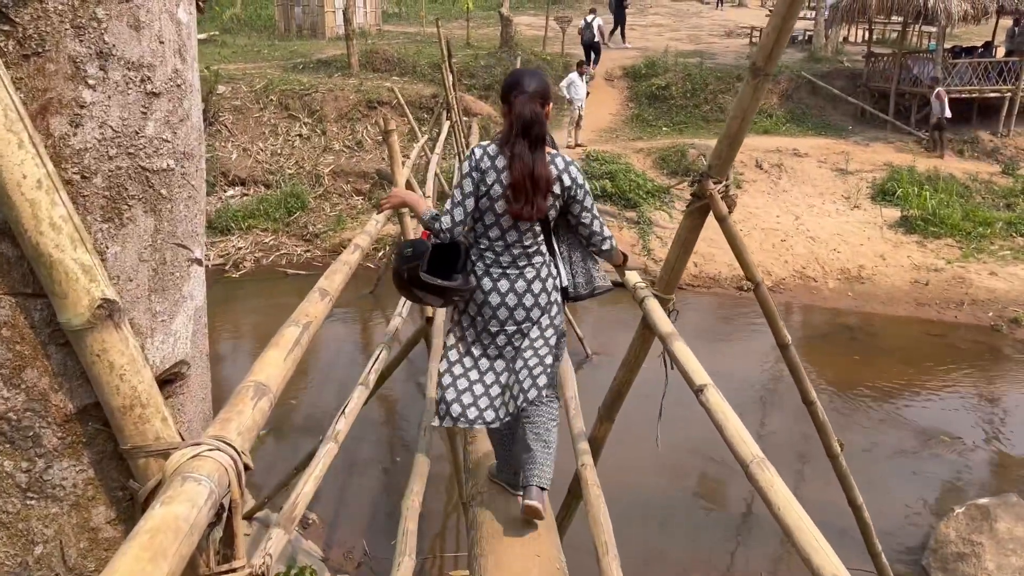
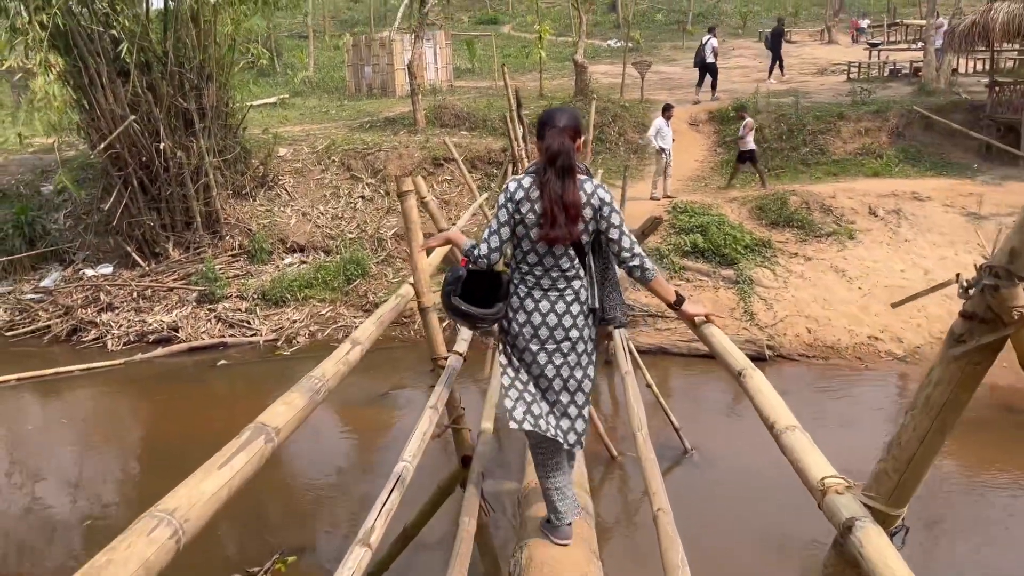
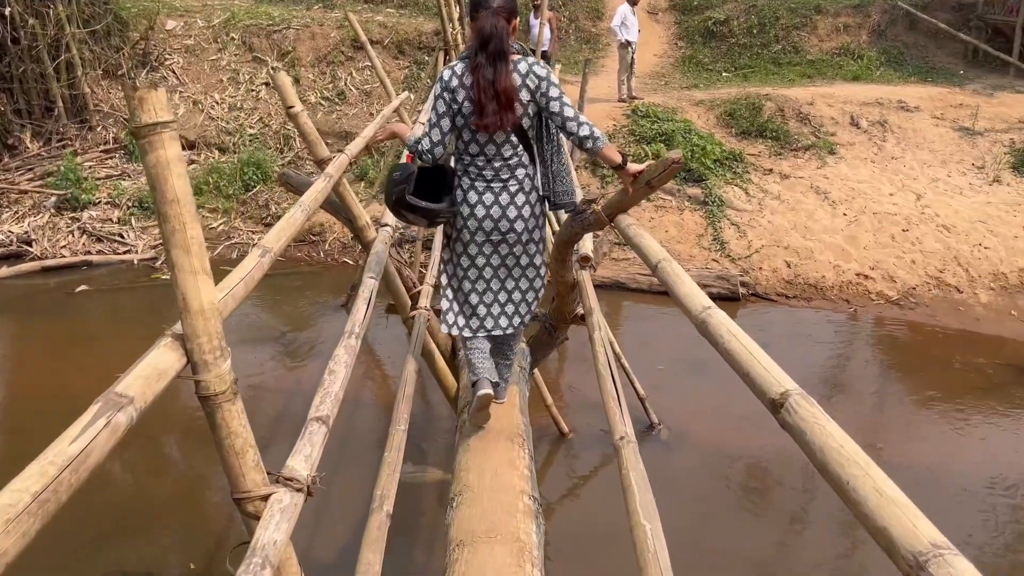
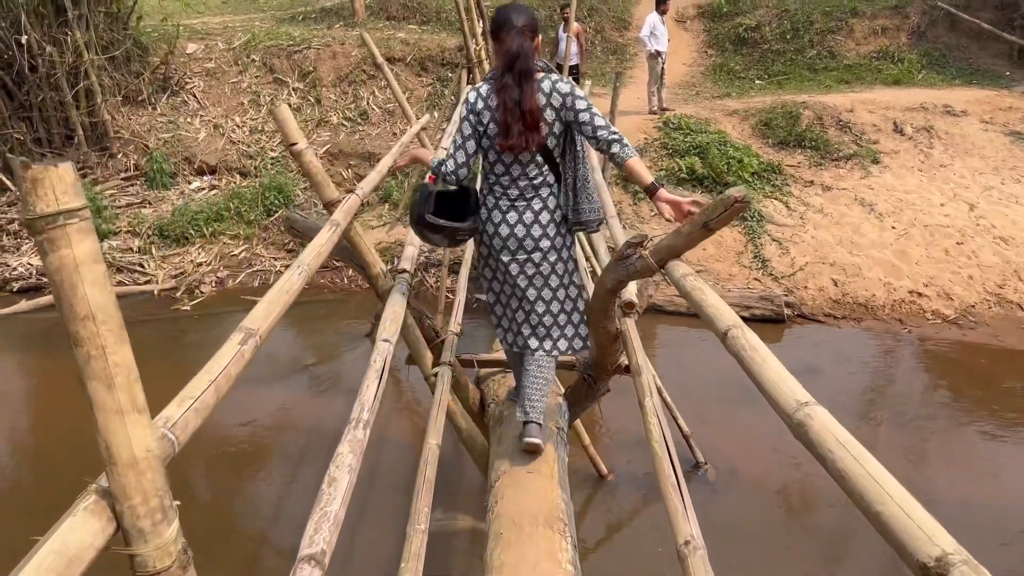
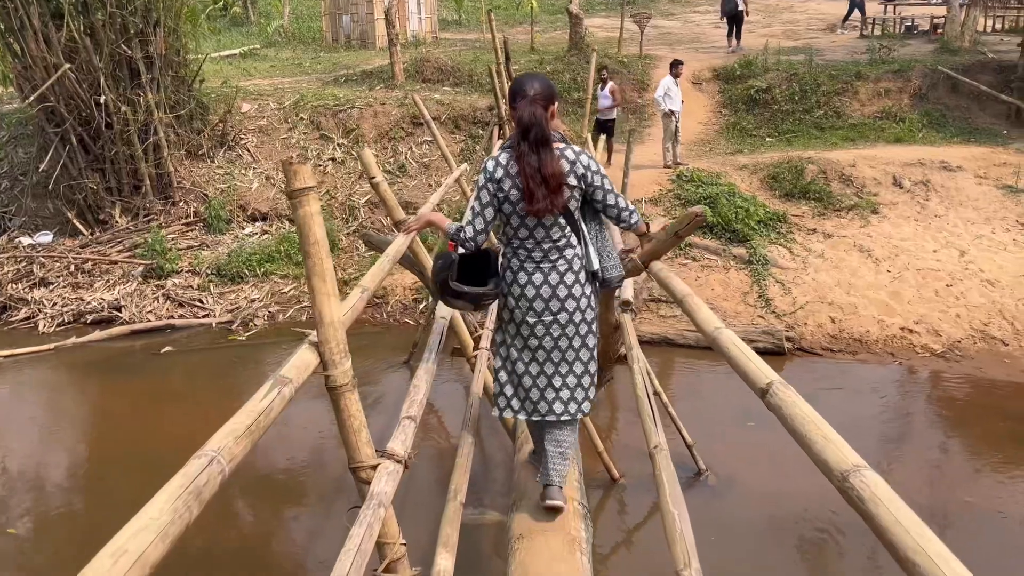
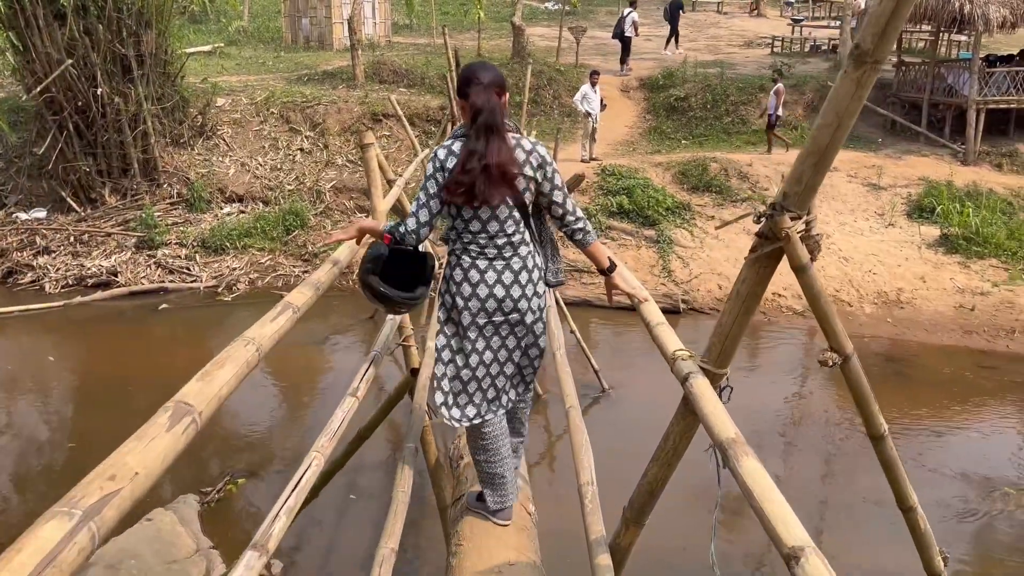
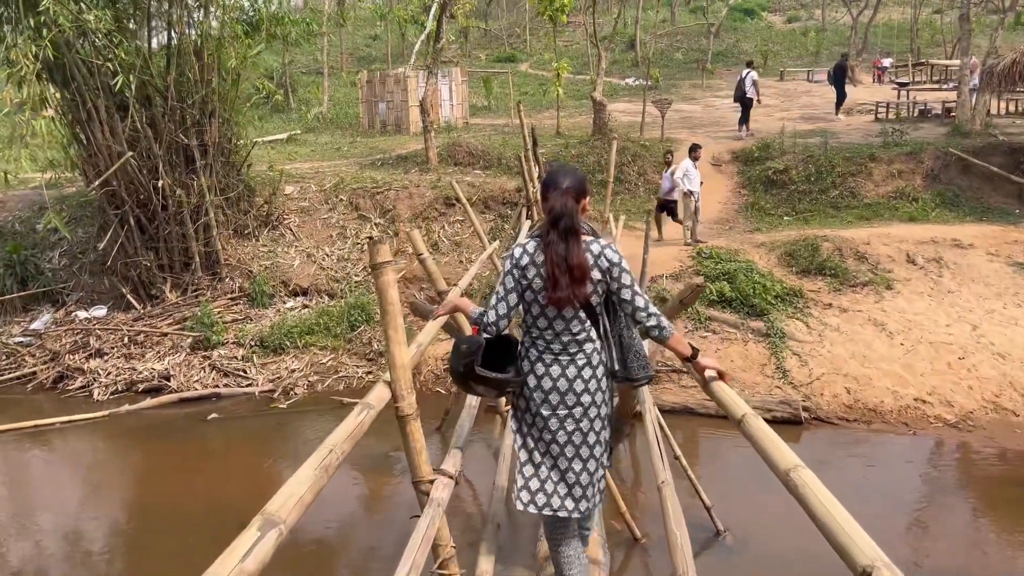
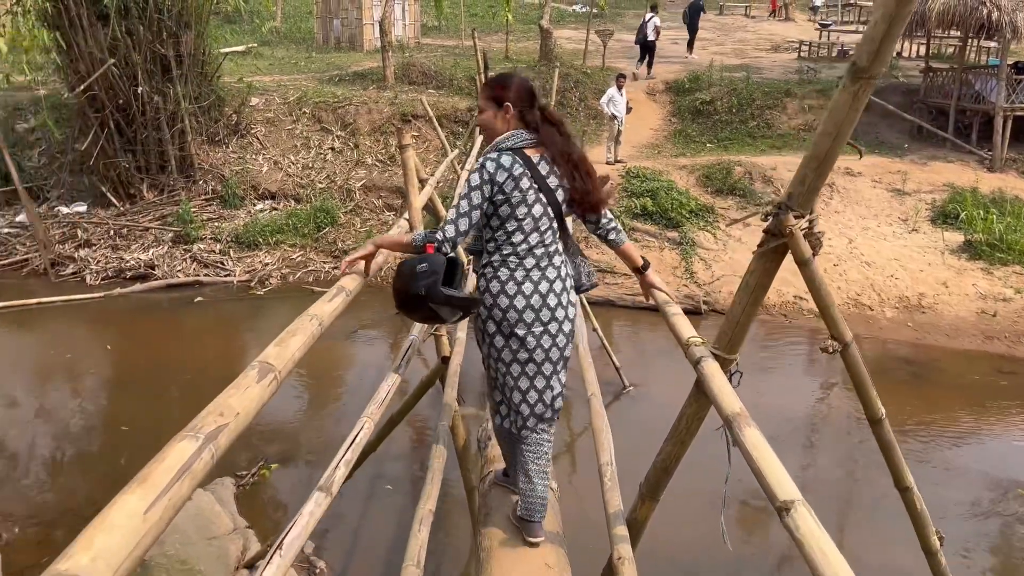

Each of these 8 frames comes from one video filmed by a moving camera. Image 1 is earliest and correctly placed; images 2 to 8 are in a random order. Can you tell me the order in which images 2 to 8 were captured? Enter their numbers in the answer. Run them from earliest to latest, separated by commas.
8, 6, 2, 7, 5, 3, 4
